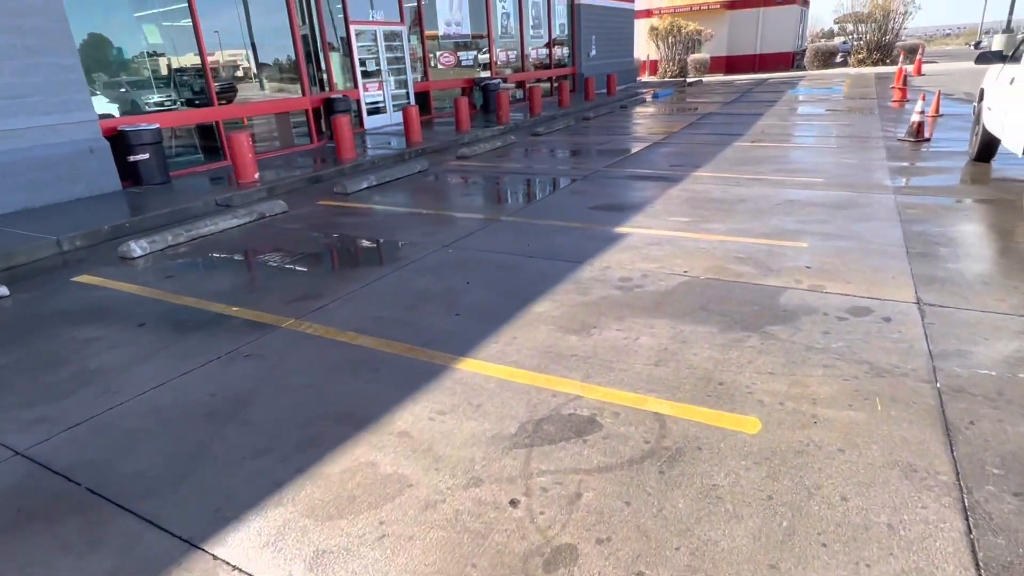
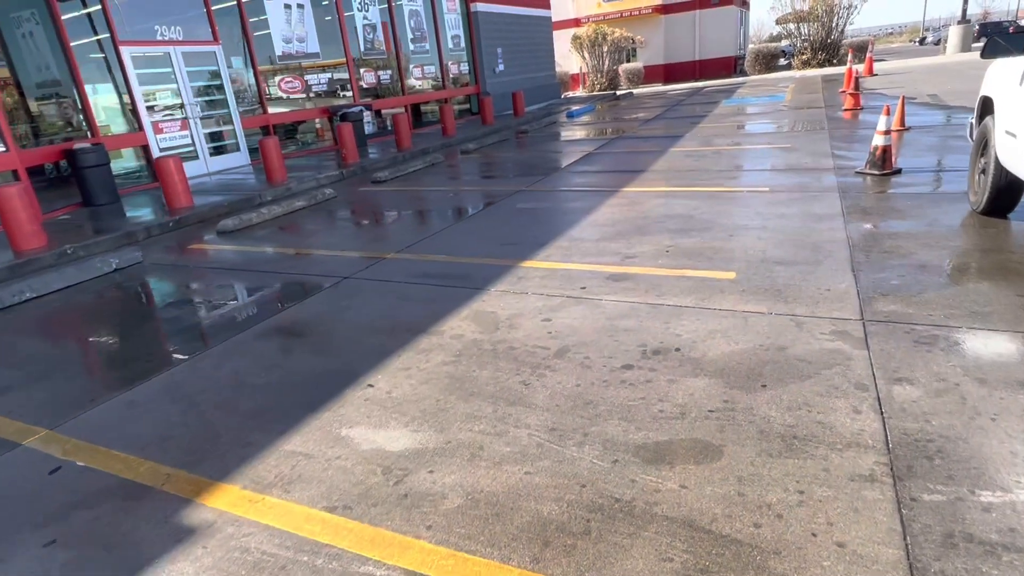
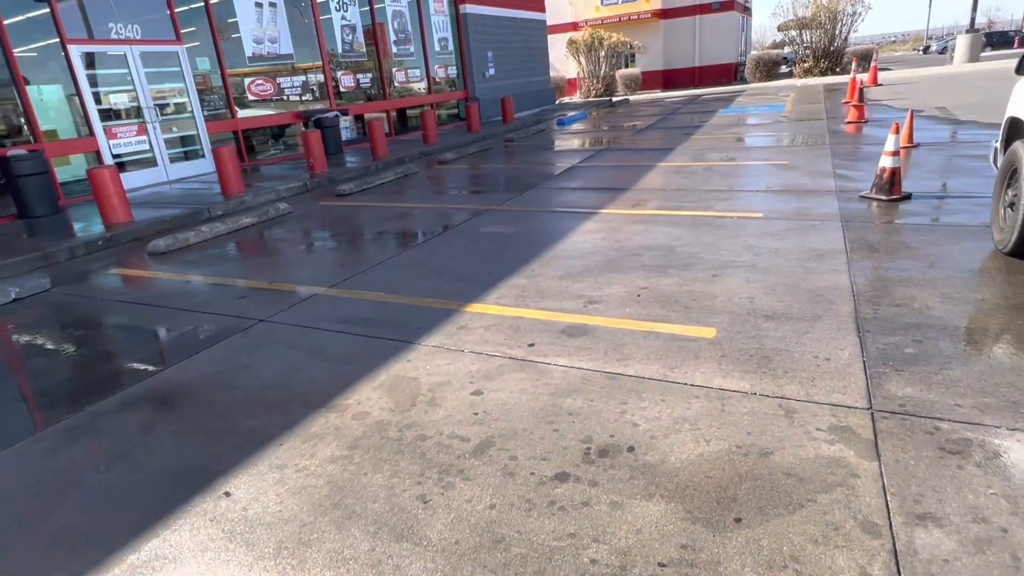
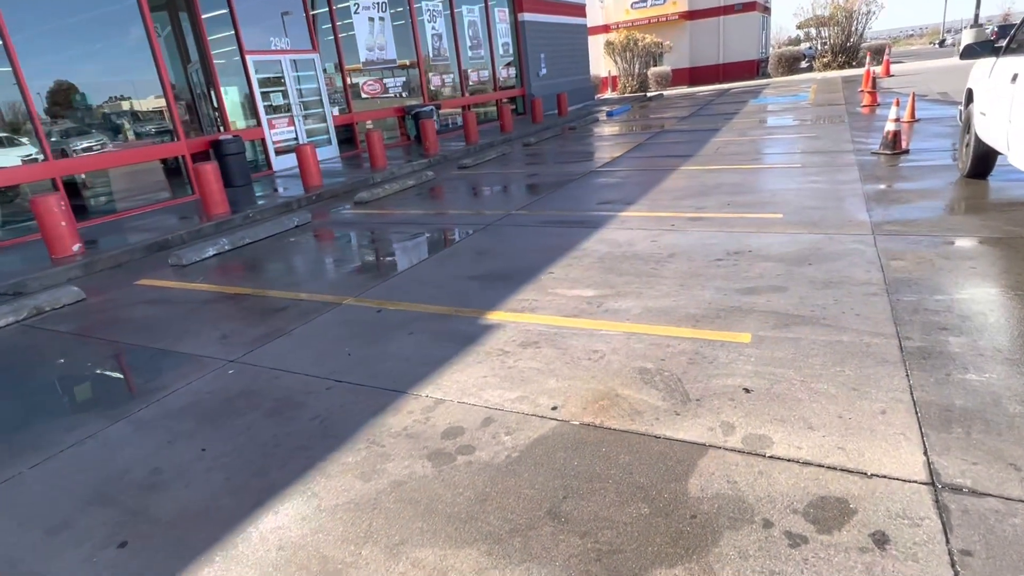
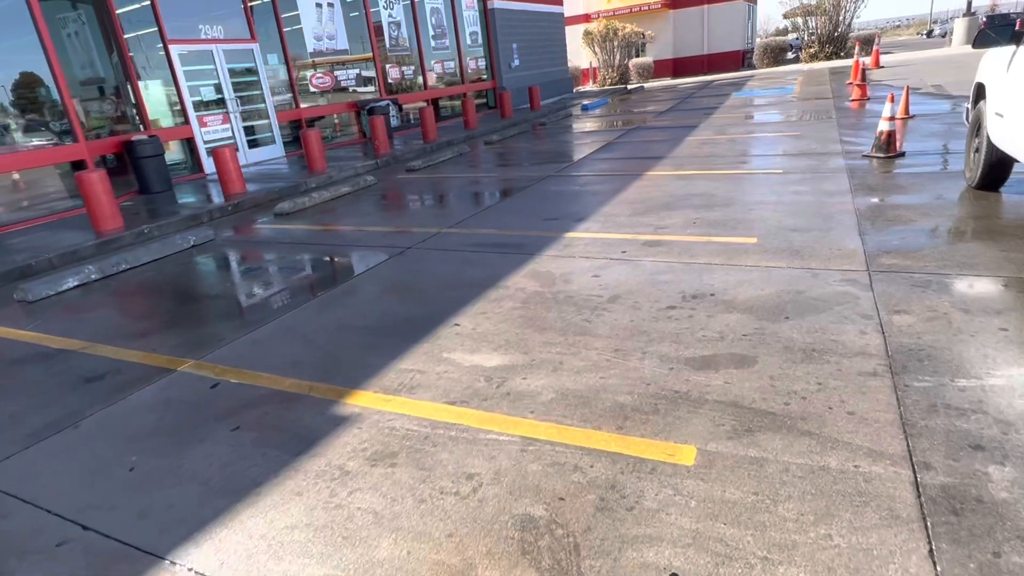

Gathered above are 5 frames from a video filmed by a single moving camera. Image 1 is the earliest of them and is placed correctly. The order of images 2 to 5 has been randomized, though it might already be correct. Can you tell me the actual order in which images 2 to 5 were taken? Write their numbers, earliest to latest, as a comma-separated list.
4, 5, 2, 3
